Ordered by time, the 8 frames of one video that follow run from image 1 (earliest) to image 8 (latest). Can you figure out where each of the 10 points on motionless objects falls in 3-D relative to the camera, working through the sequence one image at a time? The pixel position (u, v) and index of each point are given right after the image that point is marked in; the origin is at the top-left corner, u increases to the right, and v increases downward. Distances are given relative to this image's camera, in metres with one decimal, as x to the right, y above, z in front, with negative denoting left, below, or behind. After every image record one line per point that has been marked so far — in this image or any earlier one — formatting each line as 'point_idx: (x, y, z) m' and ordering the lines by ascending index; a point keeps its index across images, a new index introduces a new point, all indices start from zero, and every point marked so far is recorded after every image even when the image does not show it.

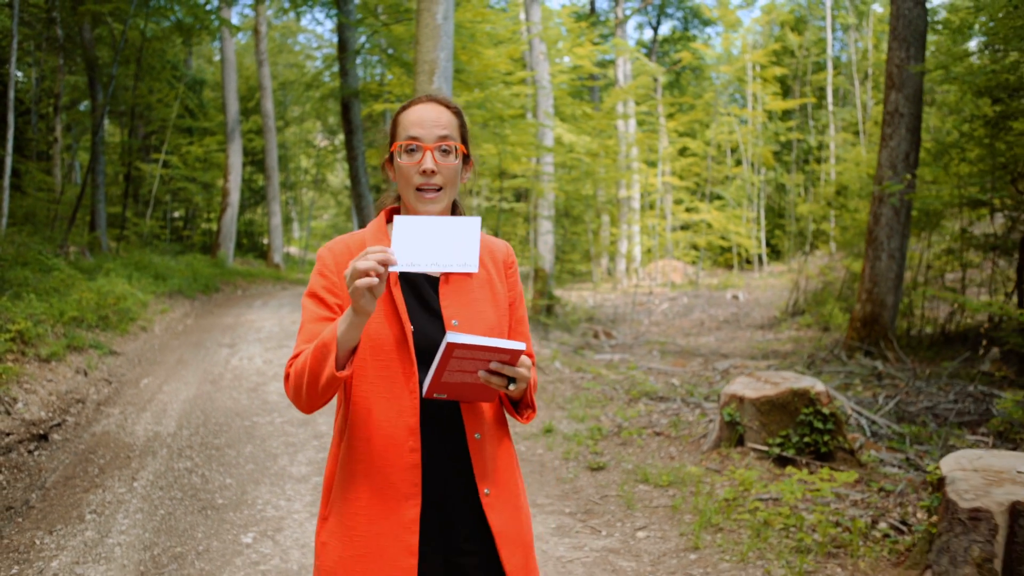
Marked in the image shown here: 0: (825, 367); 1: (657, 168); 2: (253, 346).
0: (+3.8, -1.0, +8.3) m
1: (+4.4, +3.5, +19.6) m
2: (-3.1, -0.7, +8.1) m
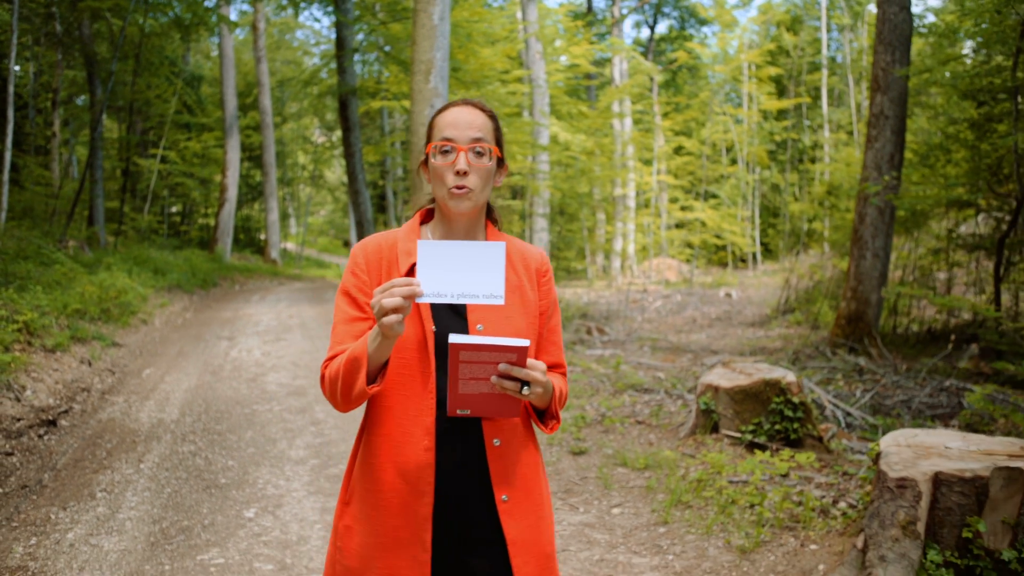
0: (+3.7, -0.9, +8.5) m
1: (+4.3, +3.6, +19.8) m
2: (-3.2, -0.6, +8.3) m
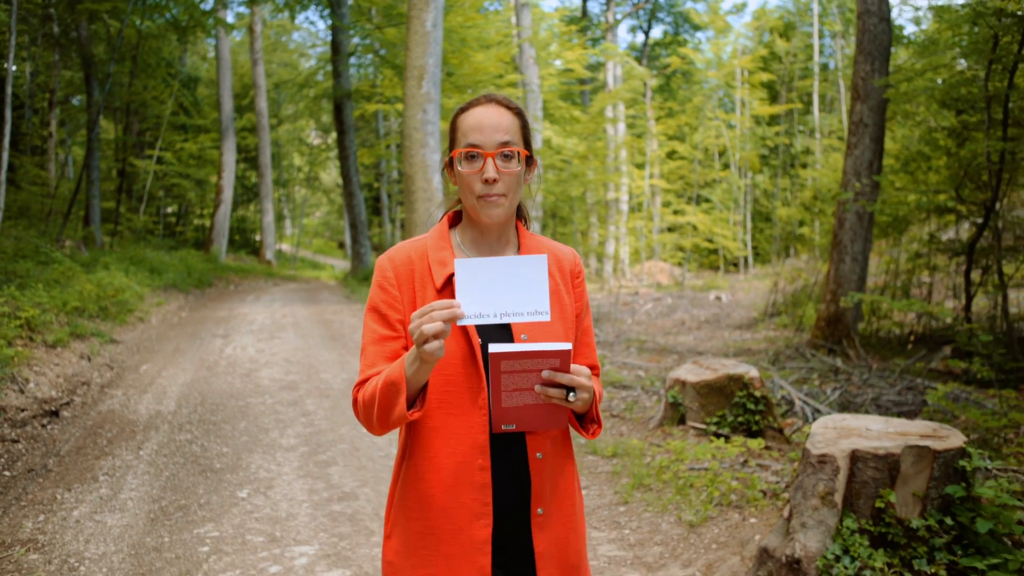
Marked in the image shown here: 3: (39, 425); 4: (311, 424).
0: (+3.6, -1.0, +8.8) m
1: (+4.1, +3.5, +20.1) m
2: (-3.3, -0.6, +8.5) m
3: (-3.2, -0.9, +4.6) m
4: (-1.3, -0.9, +4.5) m
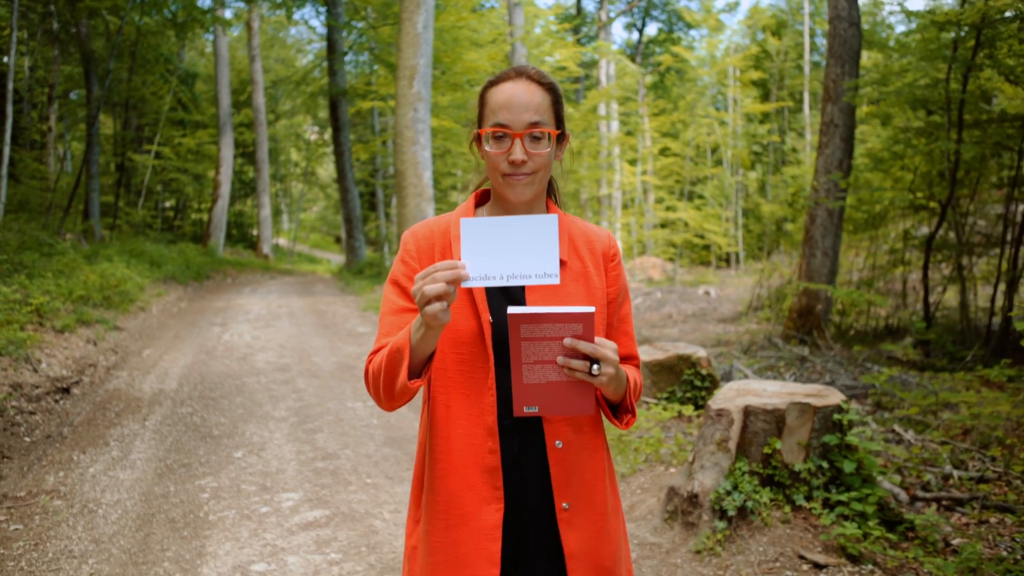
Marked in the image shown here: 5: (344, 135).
0: (+3.3, -0.9, +9.2) m
1: (+3.8, +3.7, +20.5) m
2: (-3.6, -0.5, +8.9) m
3: (-3.4, -0.8, +5.0) m
4: (-1.5, -0.8, +4.9) m
5: (-3.9, +3.6, +15.9) m
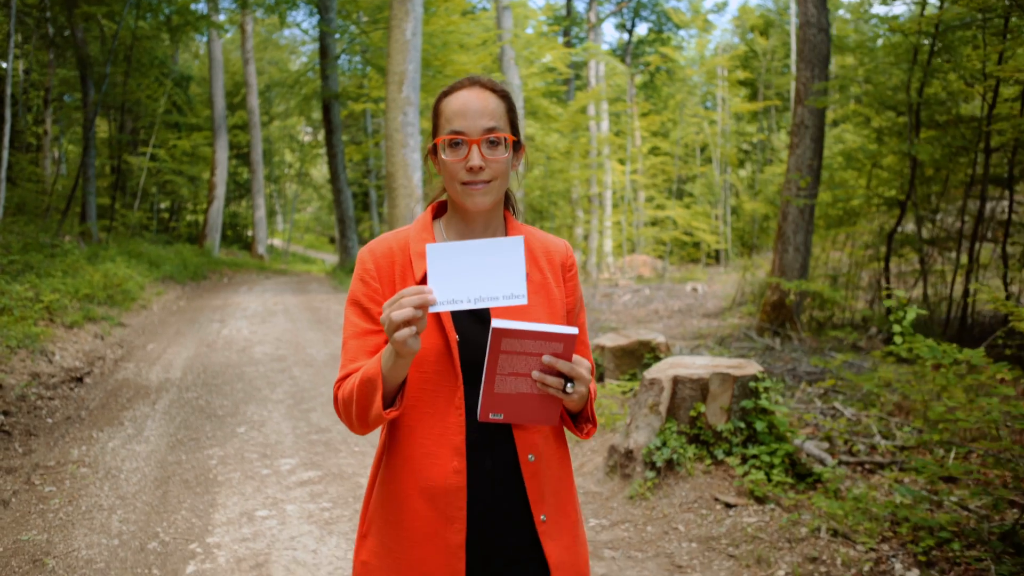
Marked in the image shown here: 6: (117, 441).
0: (+3.1, -0.8, +9.7) m
1: (+3.5, +3.8, +21.0) m
2: (-3.8, -0.5, +9.4) m
3: (-3.6, -0.8, +5.4) m
4: (-1.7, -0.8, +5.4) m
5: (-4.2, +3.7, +16.4) m
6: (-2.4, -0.9, +4.1) m
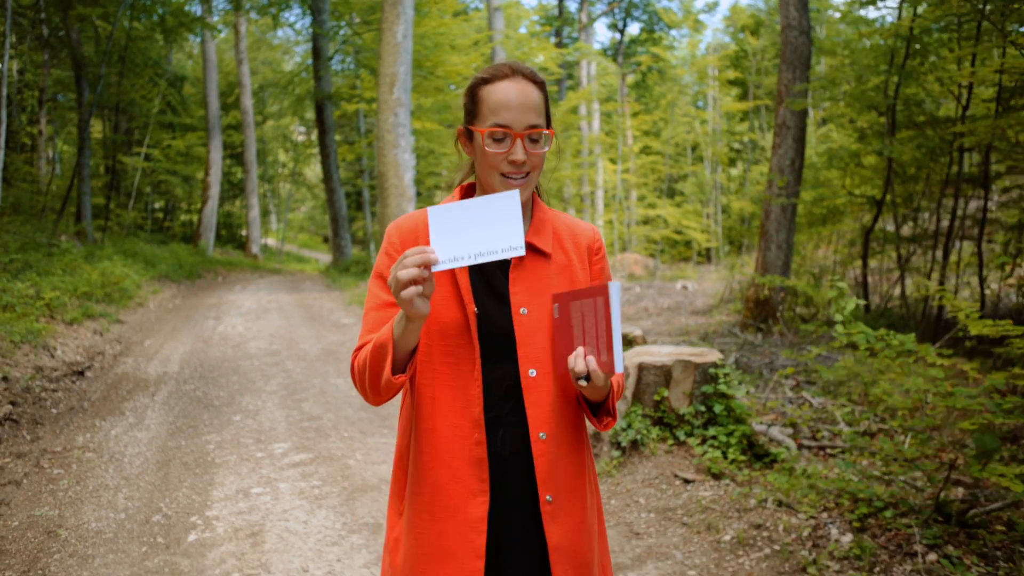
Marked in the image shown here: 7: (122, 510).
0: (+3.0, -0.7, +10.0) m
1: (+3.2, +3.8, +21.2) m
2: (-3.9, -0.4, +9.6) m
3: (-3.7, -0.8, +5.7) m
4: (-1.8, -0.7, +5.6) m
5: (-4.4, +3.7, +16.6) m
6: (-2.5, -0.9, +4.3) m
7: (-1.8, -1.0, +3.0) m
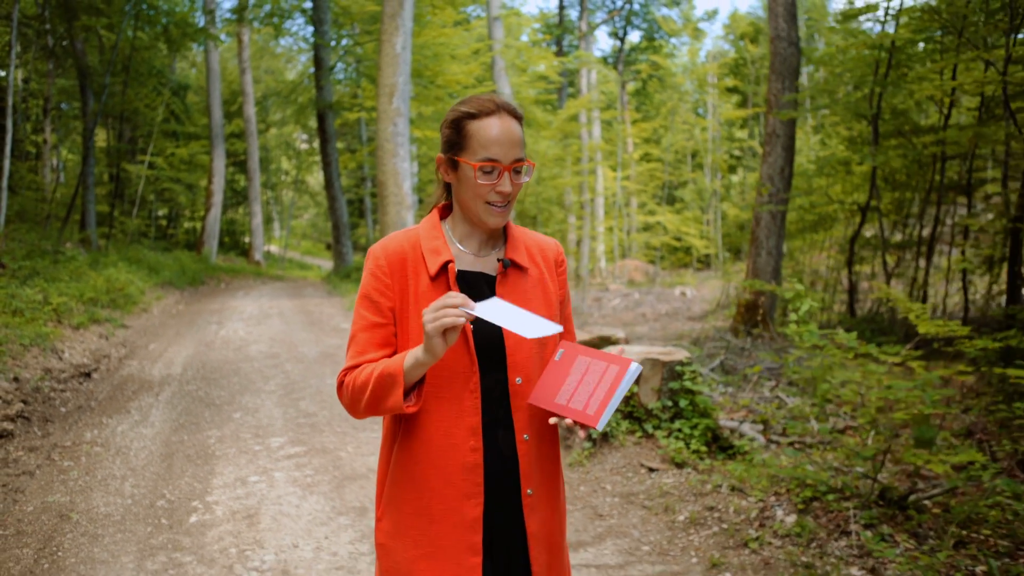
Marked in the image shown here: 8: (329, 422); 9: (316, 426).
0: (+2.9, -0.8, +10.2) m
1: (+3.2, +3.6, +21.5) m
2: (-4.0, -0.5, +9.8) m
3: (-3.8, -0.8, +5.9) m
4: (-1.9, -0.8, +5.8) m
5: (-4.5, +3.5, +16.9) m
6: (-2.6, -0.9, +4.6) m
7: (-1.9, -1.0, +3.3) m
8: (-1.2, -0.9, +4.5) m
9: (-1.3, -0.9, +4.4) m
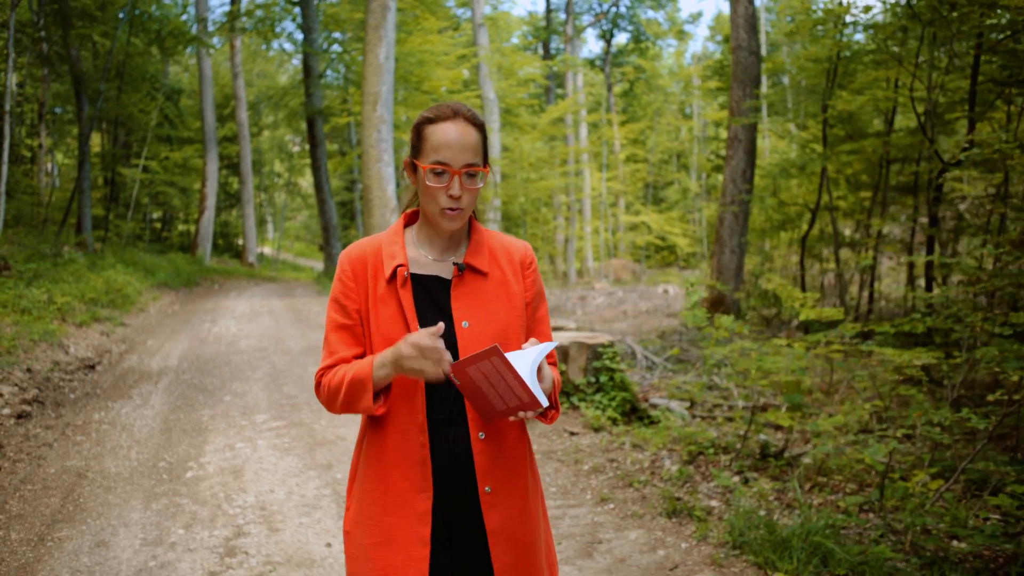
0: (+2.5, -0.8, +10.9) m
1: (+2.7, +3.7, +22.2) m
2: (-4.4, -0.5, +10.5) m
3: (-4.1, -0.8, +6.5) m
4: (-2.3, -0.8, +6.5) m
5: (-5.0, +3.5, +17.5) m
6: (-2.9, -0.9, +5.2) m
7: (-2.2, -1.0, +3.9) m
8: (-1.6, -0.9, +5.1) m
9: (-1.6, -0.9, +5.0) m
